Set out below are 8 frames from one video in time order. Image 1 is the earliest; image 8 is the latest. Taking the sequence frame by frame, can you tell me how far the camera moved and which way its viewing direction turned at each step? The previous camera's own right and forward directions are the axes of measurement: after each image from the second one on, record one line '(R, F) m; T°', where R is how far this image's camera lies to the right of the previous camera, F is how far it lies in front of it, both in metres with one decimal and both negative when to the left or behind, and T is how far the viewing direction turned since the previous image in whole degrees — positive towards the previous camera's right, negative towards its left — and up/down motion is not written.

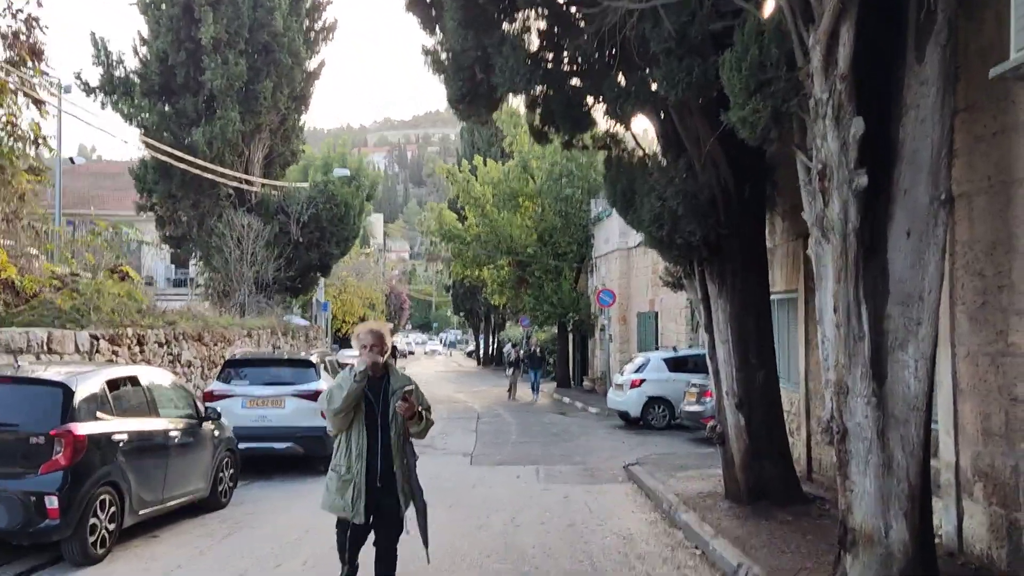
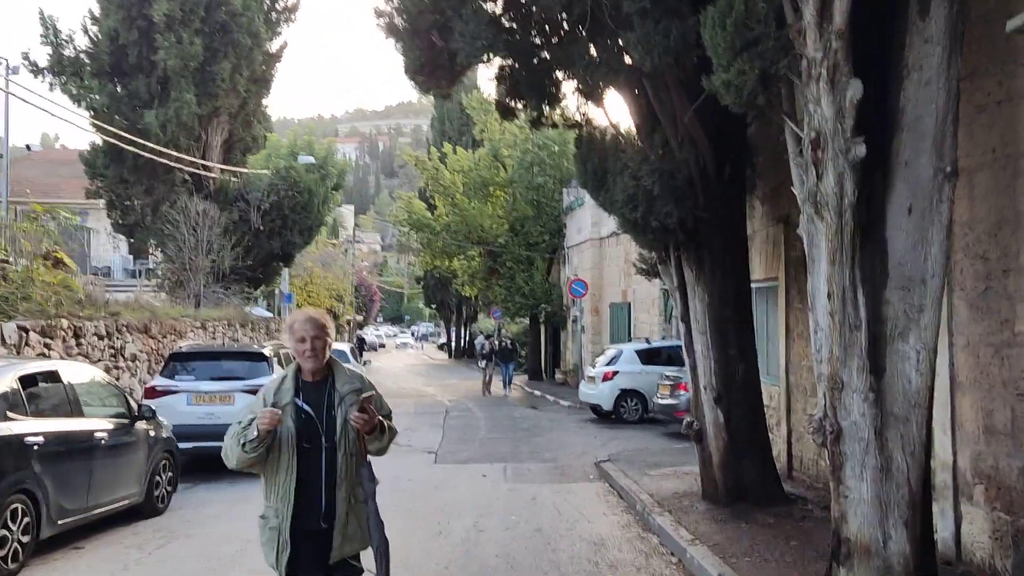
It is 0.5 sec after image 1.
(+0.1, +0.7) m; +2°
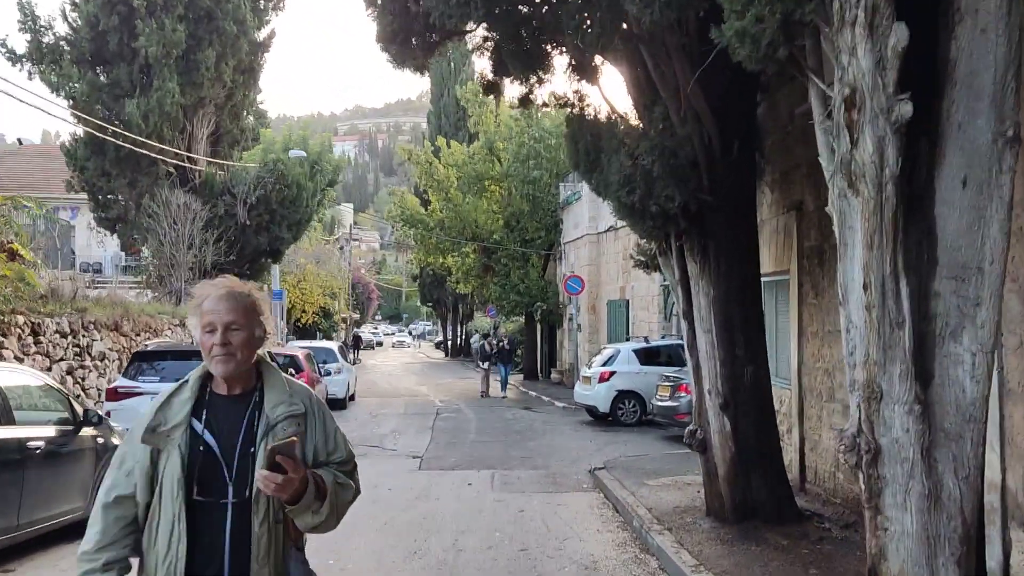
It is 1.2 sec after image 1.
(+0.1, +0.9) m; 0°
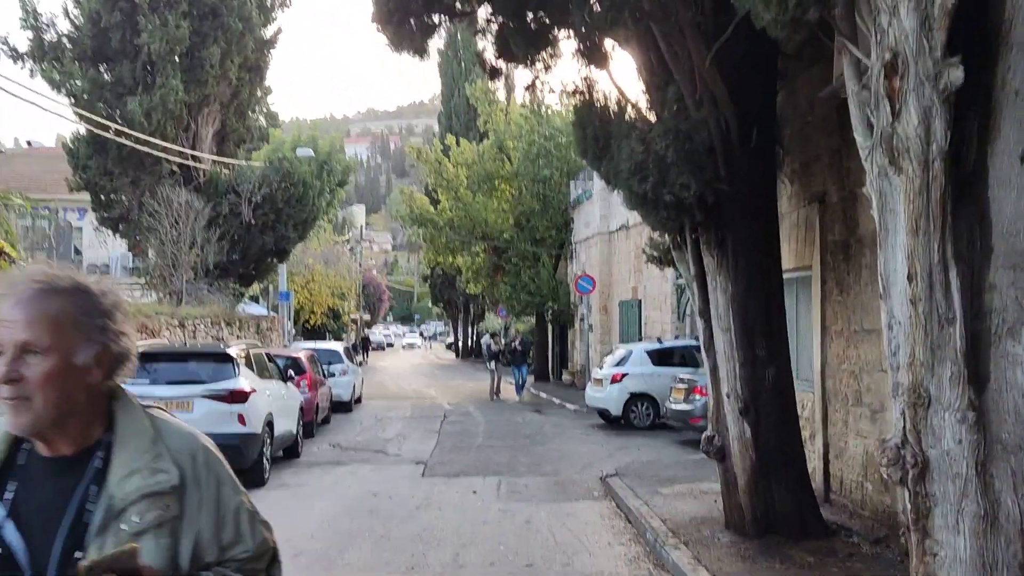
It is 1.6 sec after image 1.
(+0.1, +0.5) m; -1°
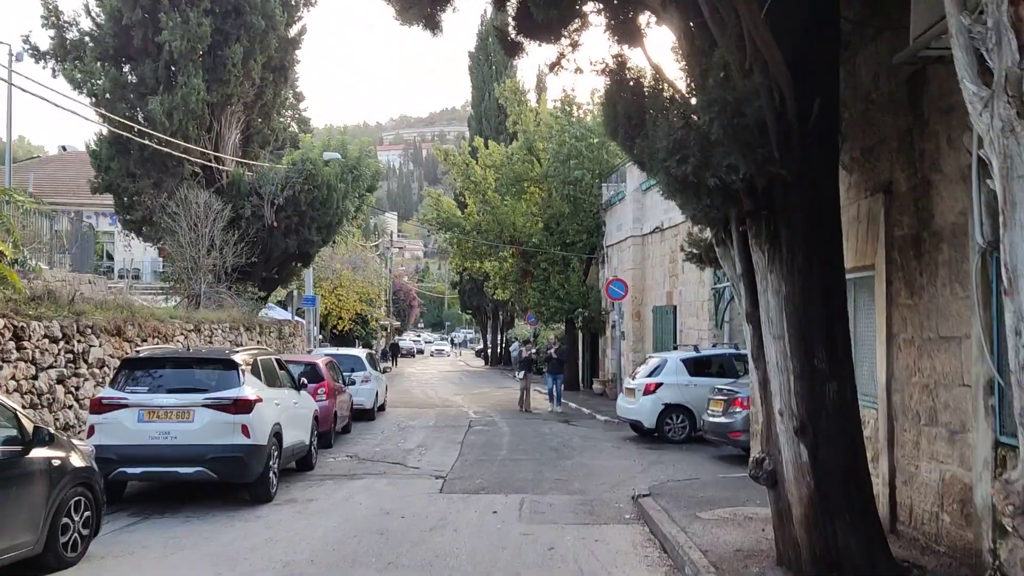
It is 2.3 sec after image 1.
(+0.1, +0.8) m; -2°
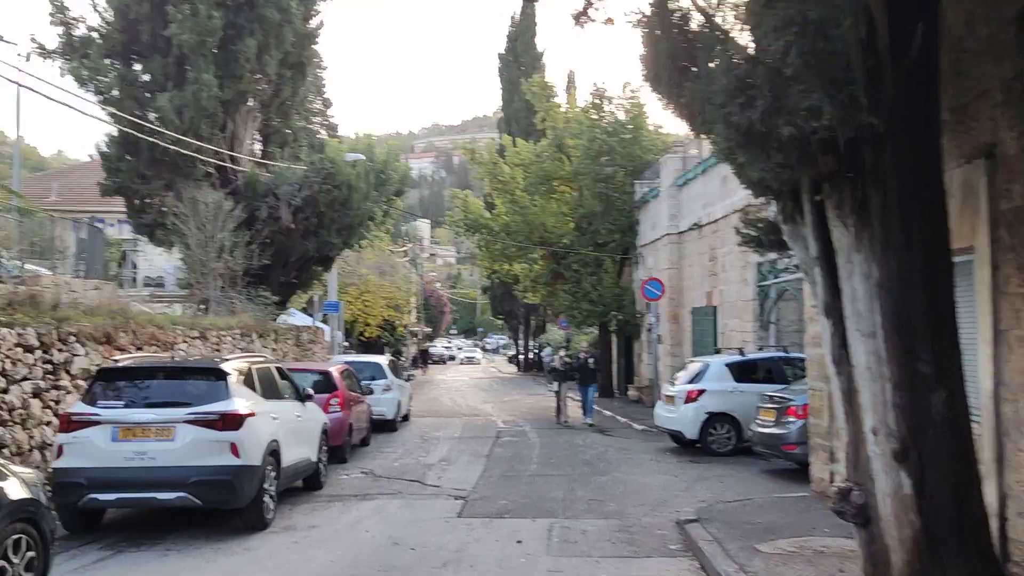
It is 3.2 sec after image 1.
(+0.1, +1.2) m; -2°
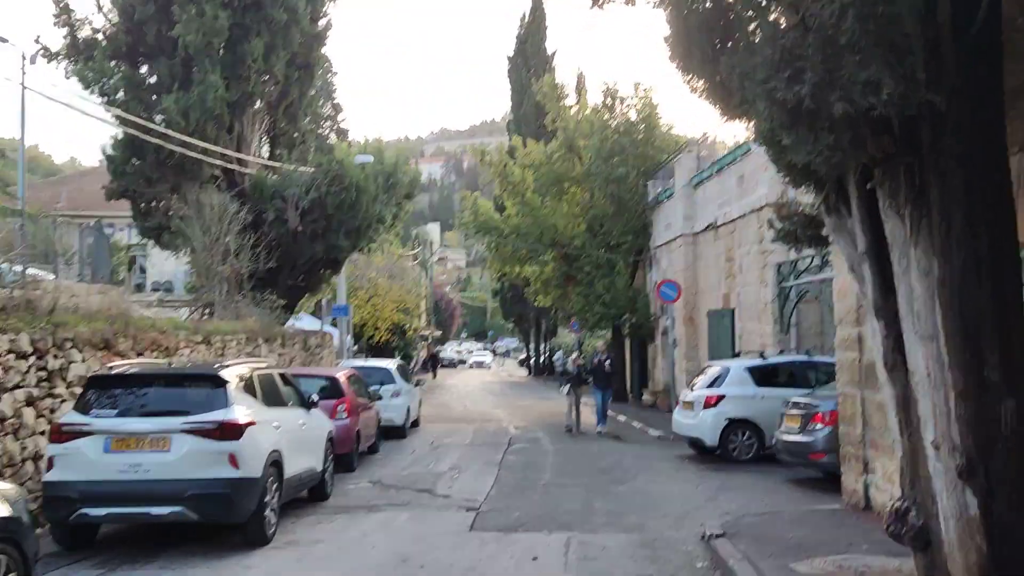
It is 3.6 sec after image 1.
(0.0, +0.5) m; -1°
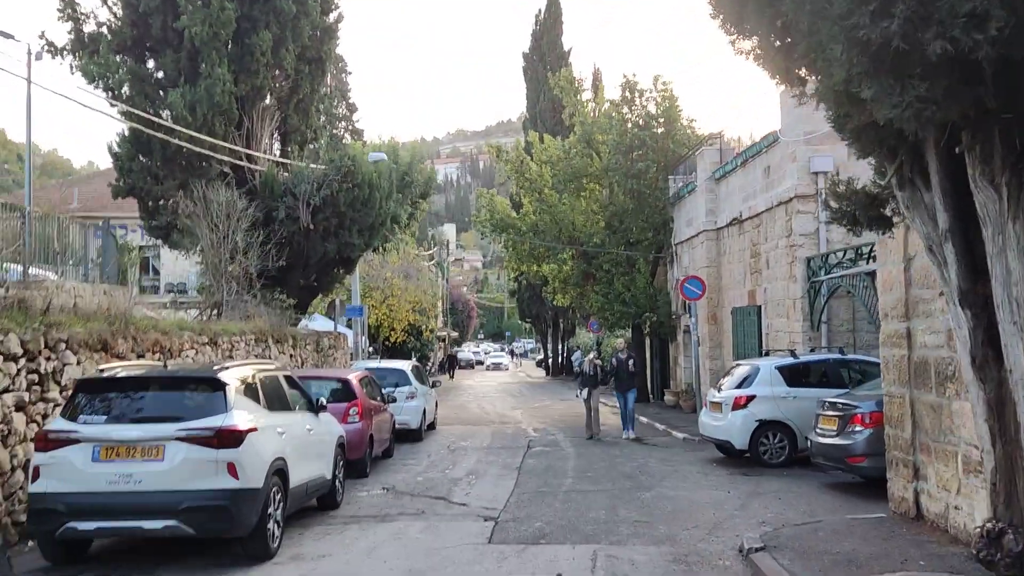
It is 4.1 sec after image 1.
(0.0, +0.6) m; -1°
